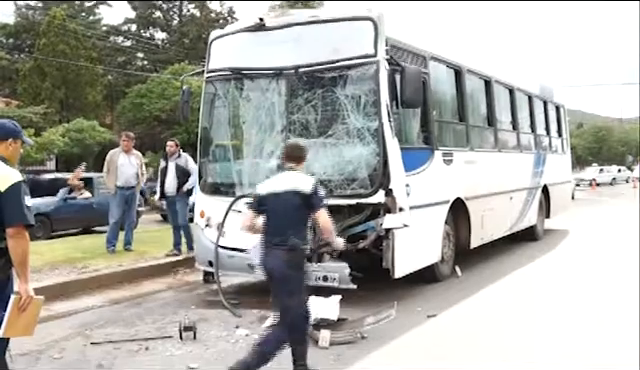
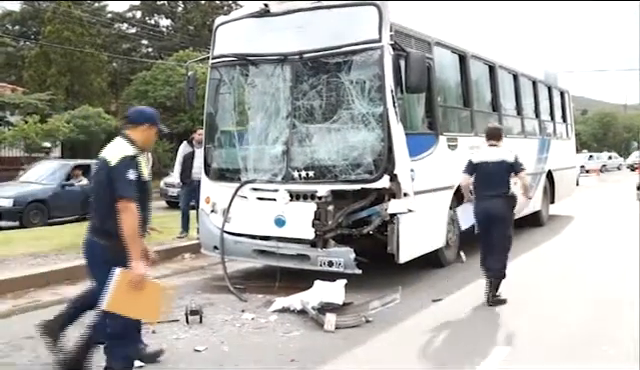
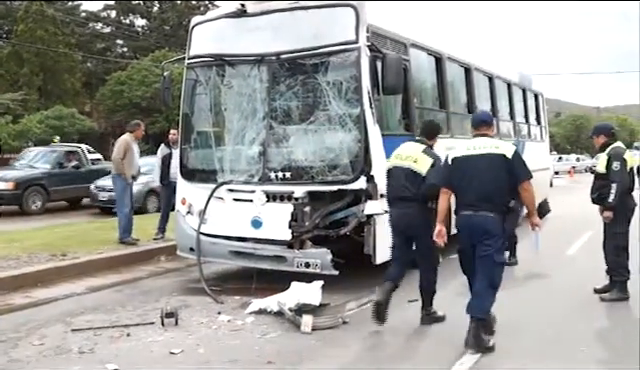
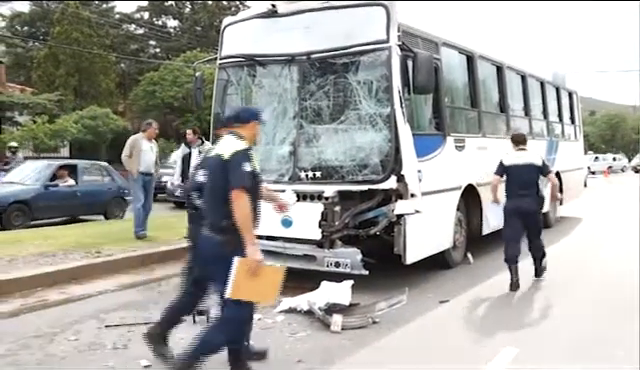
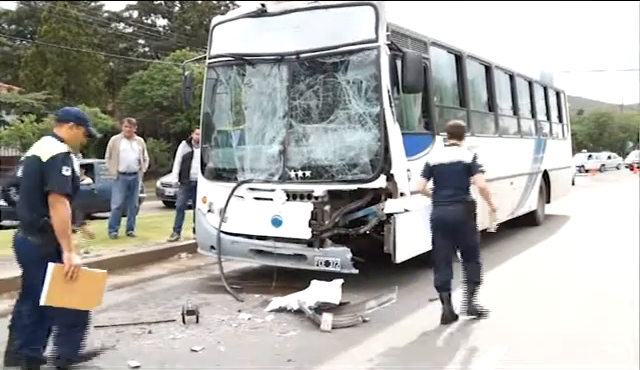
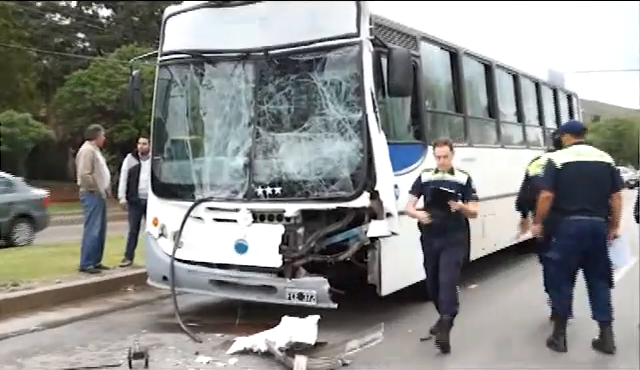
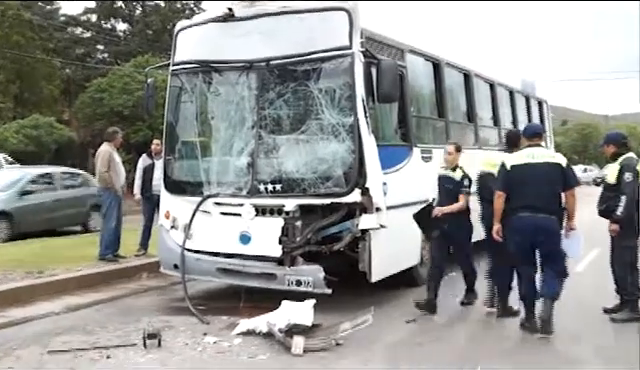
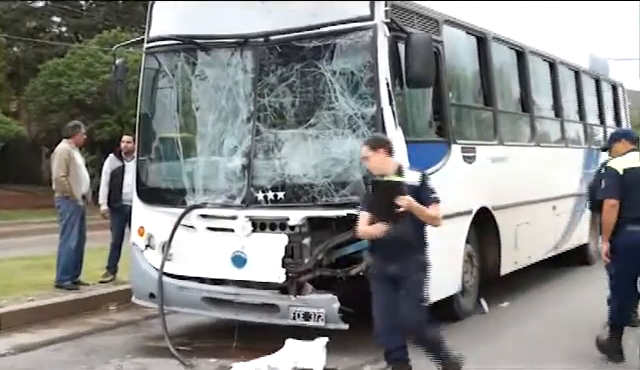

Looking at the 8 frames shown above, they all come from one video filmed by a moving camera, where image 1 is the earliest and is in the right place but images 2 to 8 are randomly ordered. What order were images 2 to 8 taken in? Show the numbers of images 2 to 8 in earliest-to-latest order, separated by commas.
5, 2, 4, 3, 7, 6, 8
